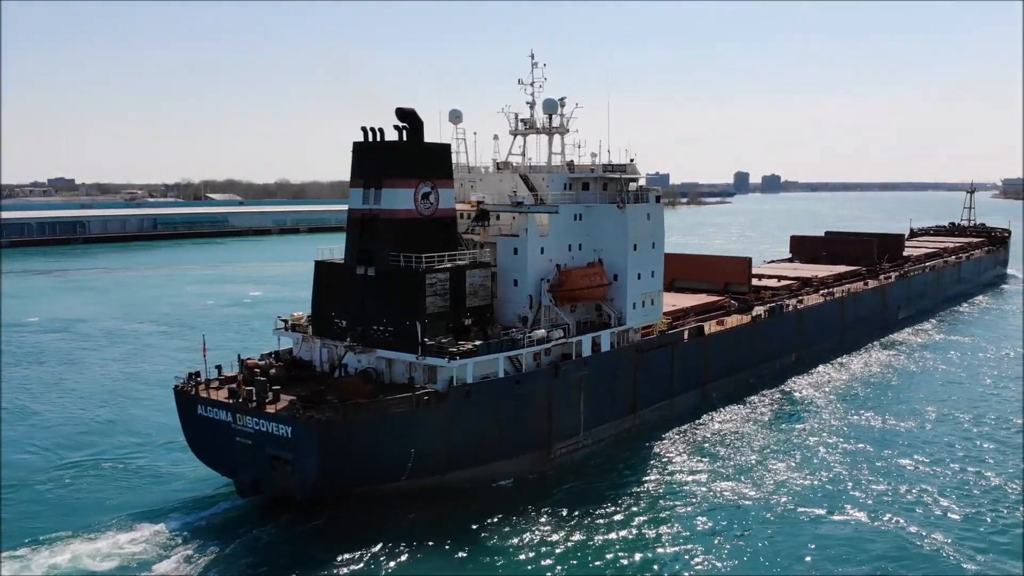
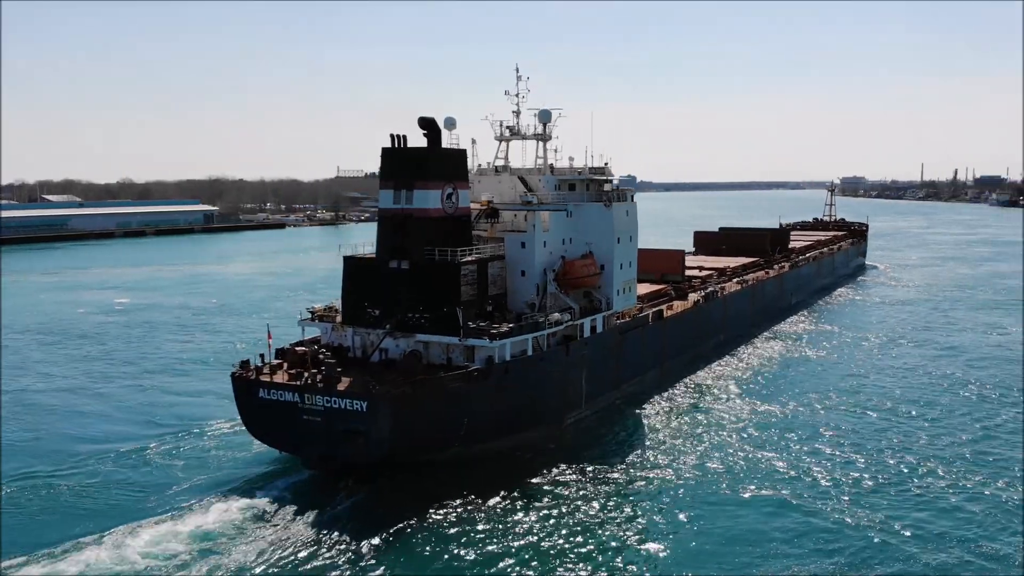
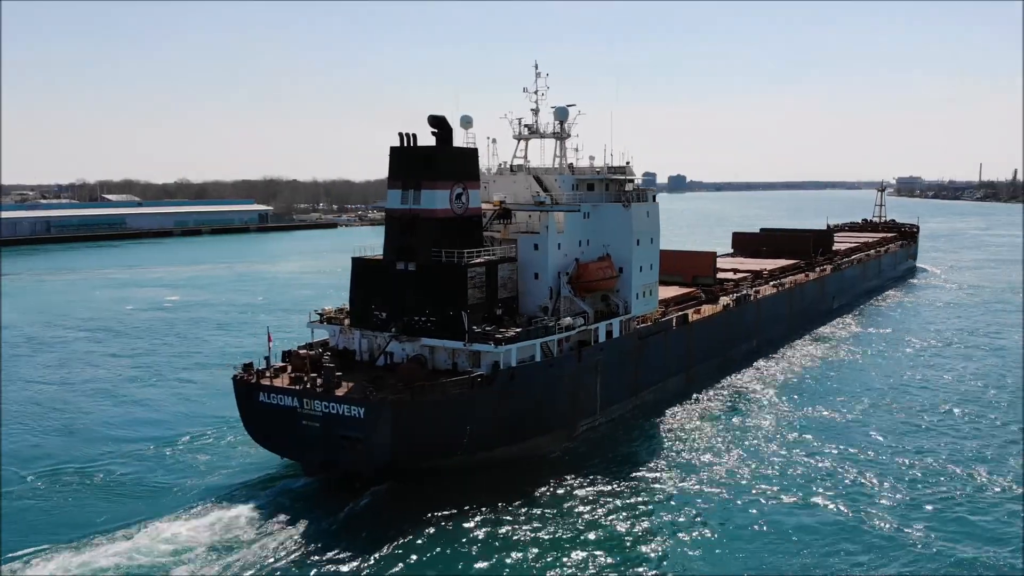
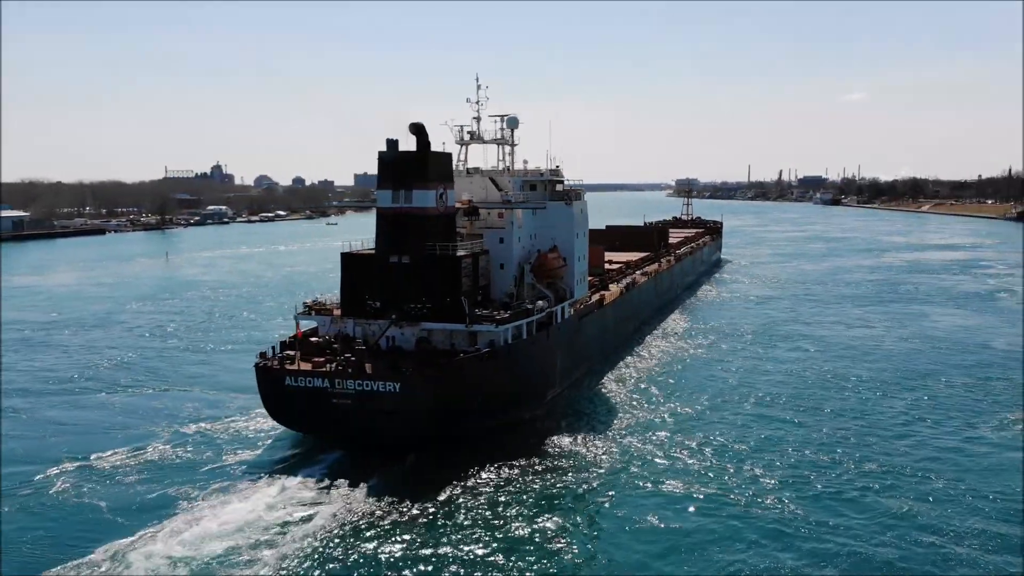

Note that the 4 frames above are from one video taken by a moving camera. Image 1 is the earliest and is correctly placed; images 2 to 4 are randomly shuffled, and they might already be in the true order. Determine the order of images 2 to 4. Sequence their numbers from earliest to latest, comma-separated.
3, 2, 4
